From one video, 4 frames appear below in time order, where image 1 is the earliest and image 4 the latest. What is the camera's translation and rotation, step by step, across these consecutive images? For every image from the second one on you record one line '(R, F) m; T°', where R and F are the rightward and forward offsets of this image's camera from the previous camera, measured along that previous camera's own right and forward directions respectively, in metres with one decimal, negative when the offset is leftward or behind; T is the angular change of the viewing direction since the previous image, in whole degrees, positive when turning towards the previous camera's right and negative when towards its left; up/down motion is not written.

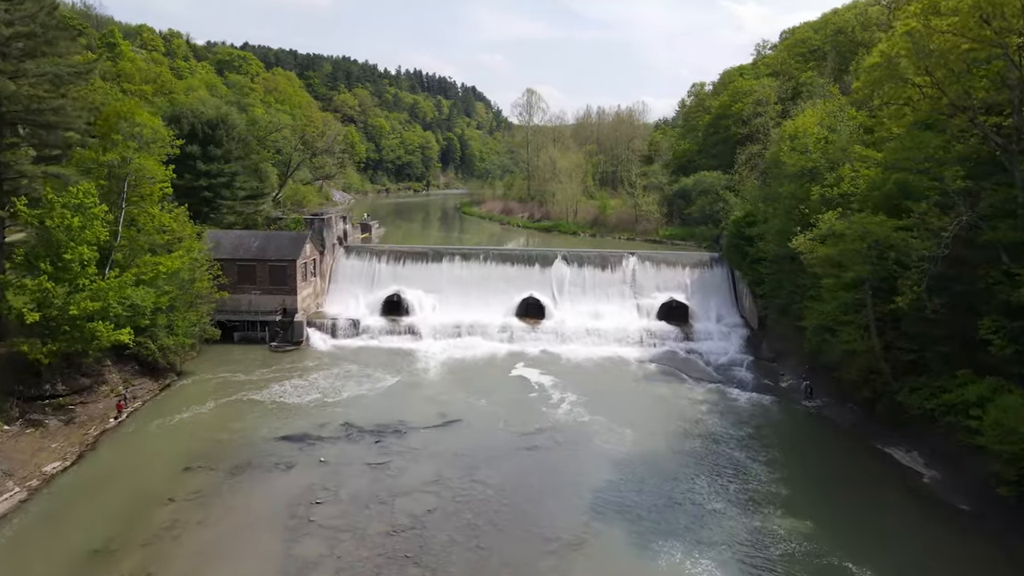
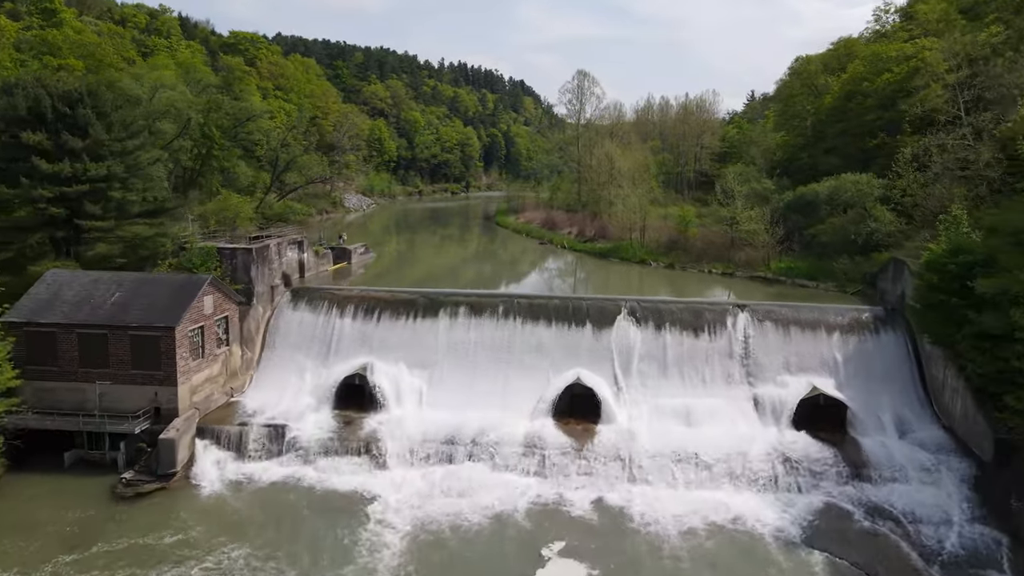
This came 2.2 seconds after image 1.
(+0.4, +13.0) m; -4°
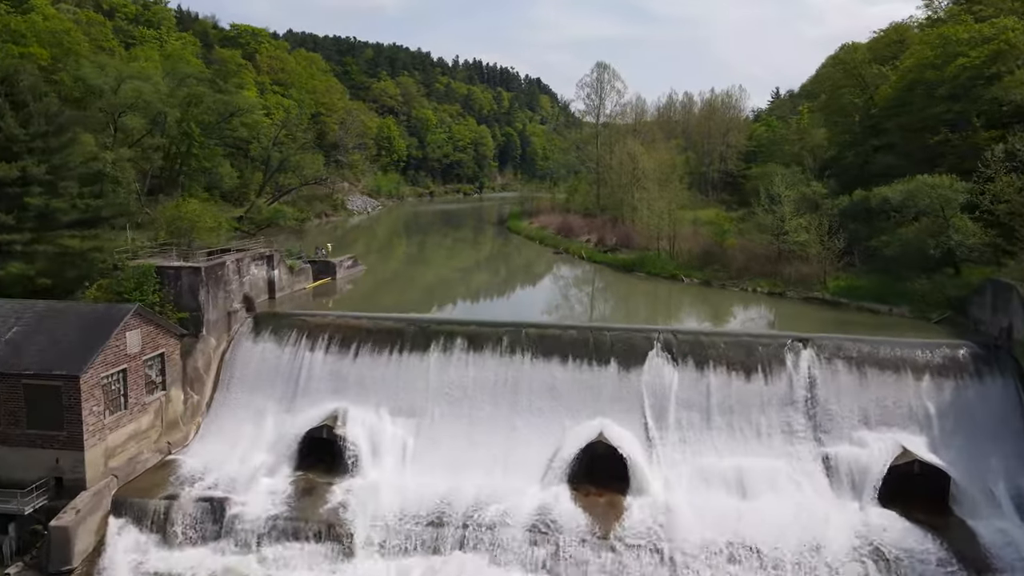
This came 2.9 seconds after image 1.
(+0.2, +4.1) m; -1°
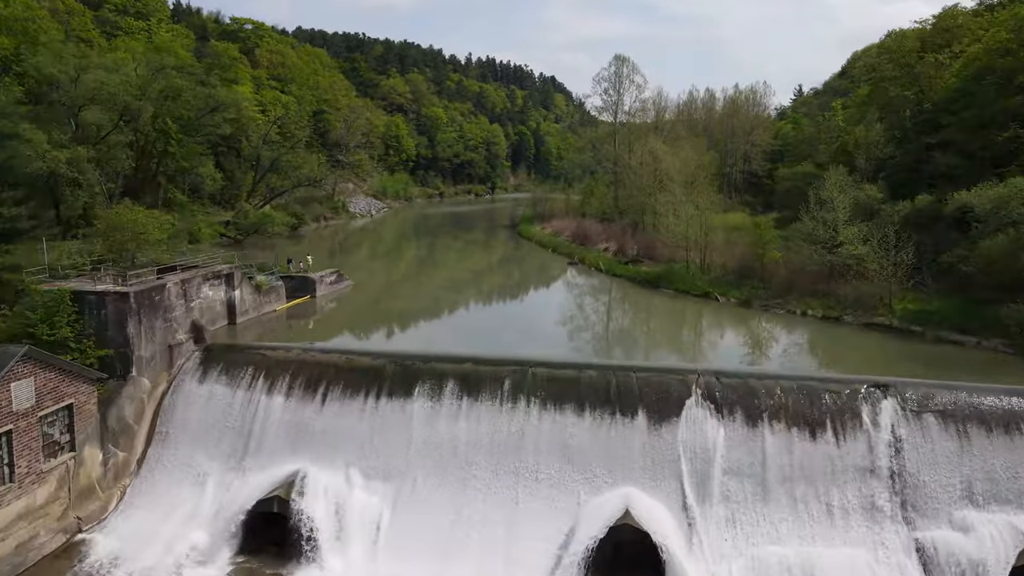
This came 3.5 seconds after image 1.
(+0.2, +3.6) m; -1°
